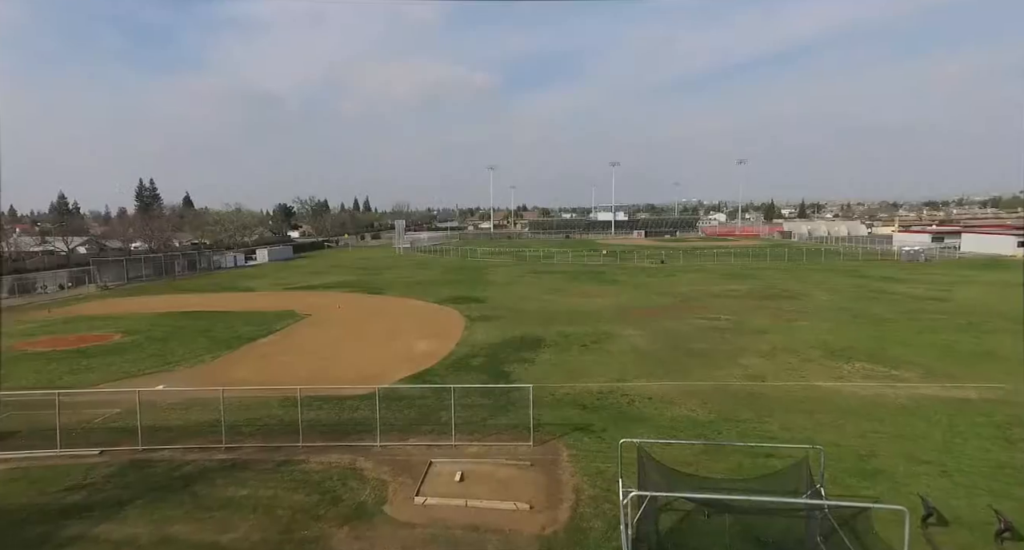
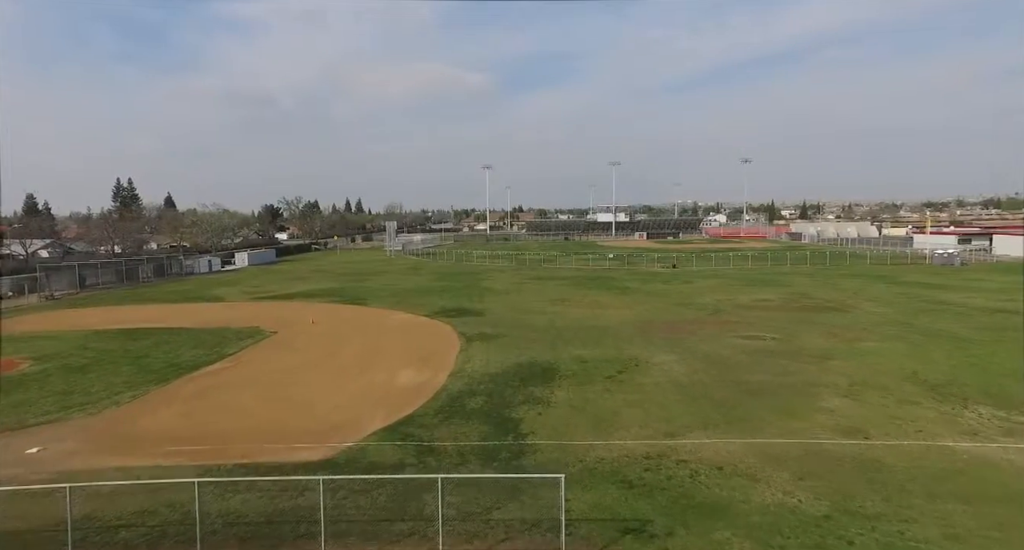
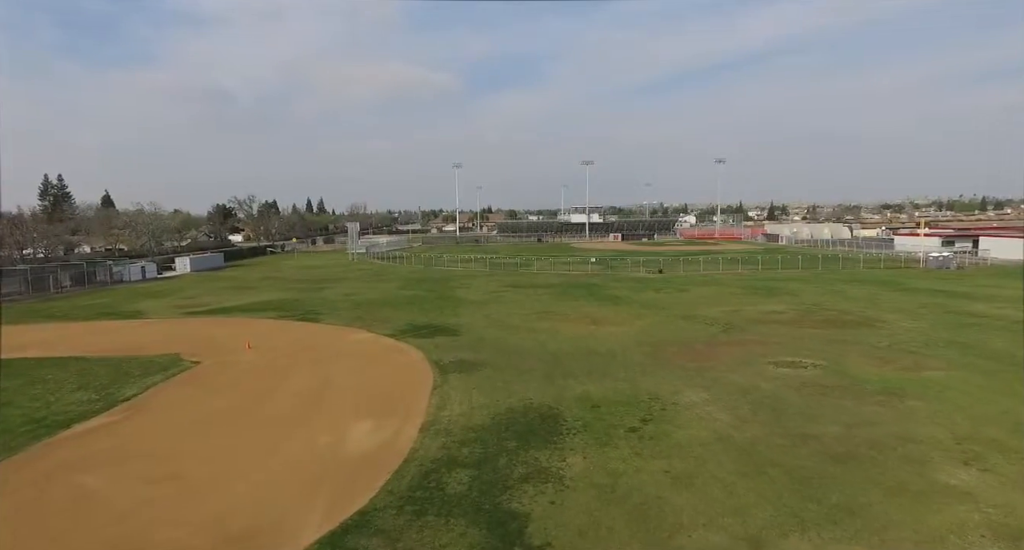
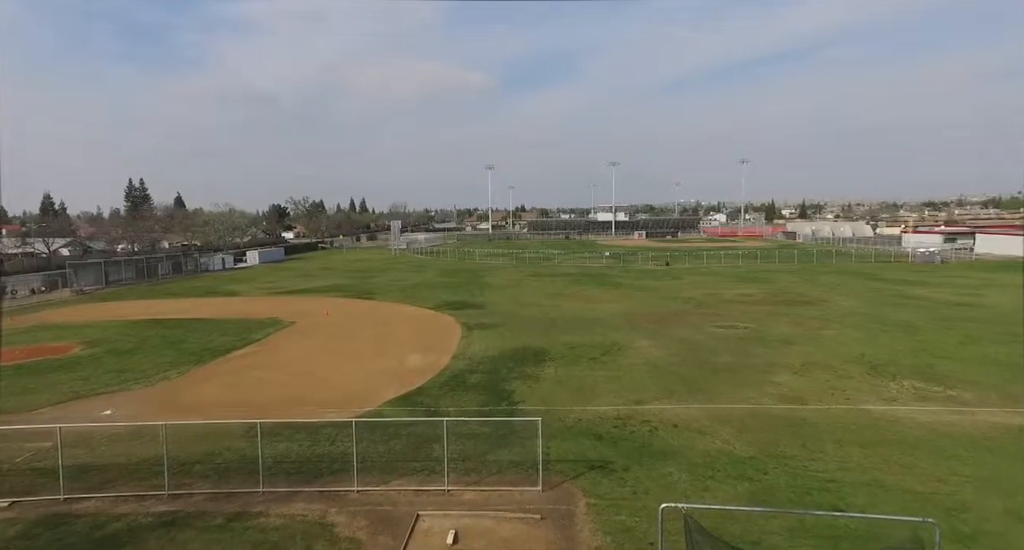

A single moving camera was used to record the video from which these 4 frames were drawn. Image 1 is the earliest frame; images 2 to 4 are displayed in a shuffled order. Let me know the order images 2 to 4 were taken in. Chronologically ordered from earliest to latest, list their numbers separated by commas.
4, 2, 3
